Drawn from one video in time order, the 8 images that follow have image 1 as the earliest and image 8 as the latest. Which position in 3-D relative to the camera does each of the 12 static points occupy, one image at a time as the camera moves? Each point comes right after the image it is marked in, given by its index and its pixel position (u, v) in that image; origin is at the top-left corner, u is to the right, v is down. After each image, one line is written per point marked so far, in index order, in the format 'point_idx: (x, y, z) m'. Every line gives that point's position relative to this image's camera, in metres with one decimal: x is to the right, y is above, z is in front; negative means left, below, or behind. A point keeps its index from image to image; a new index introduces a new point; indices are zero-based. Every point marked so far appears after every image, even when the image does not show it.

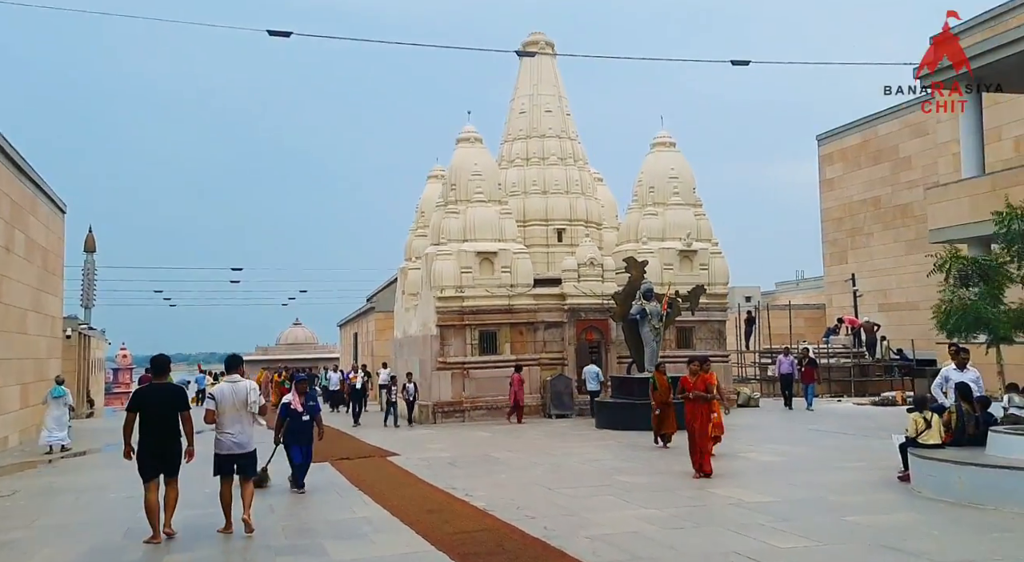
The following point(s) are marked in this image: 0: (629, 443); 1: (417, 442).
0: (+2.0, -2.8, +15.0) m
1: (-1.7, -3.0, +16.4) m
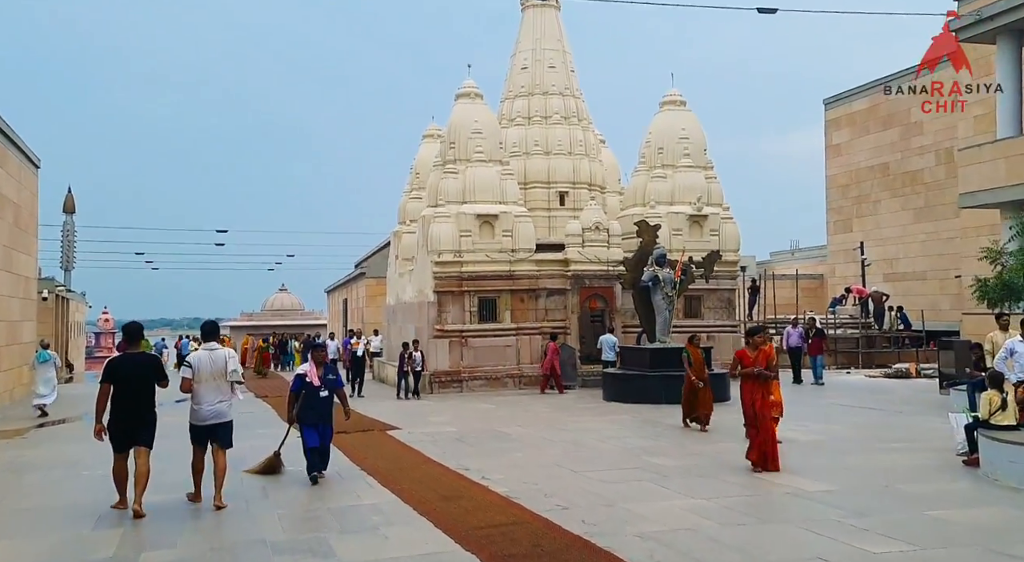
0: (+2.2, -2.2, +14.0) m
1: (-1.6, -2.4, +15.4) m
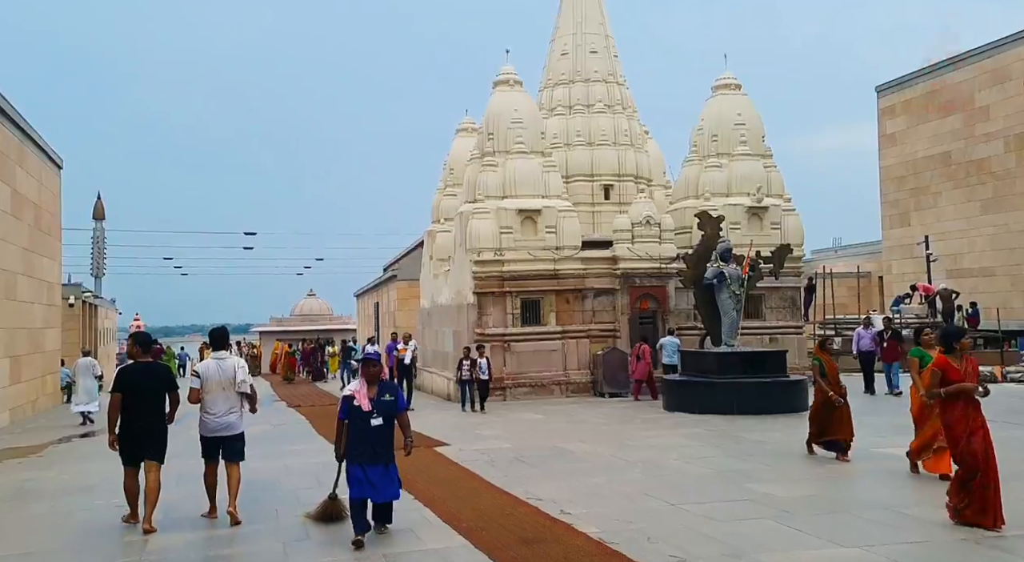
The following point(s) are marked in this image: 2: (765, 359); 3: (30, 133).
0: (+3.0, -2.1, +12.4) m
1: (-0.7, -2.3, +13.9) m
2: (+4.5, -1.4, +15.6) m
3: (-10.2, +3.1, +19.2) m
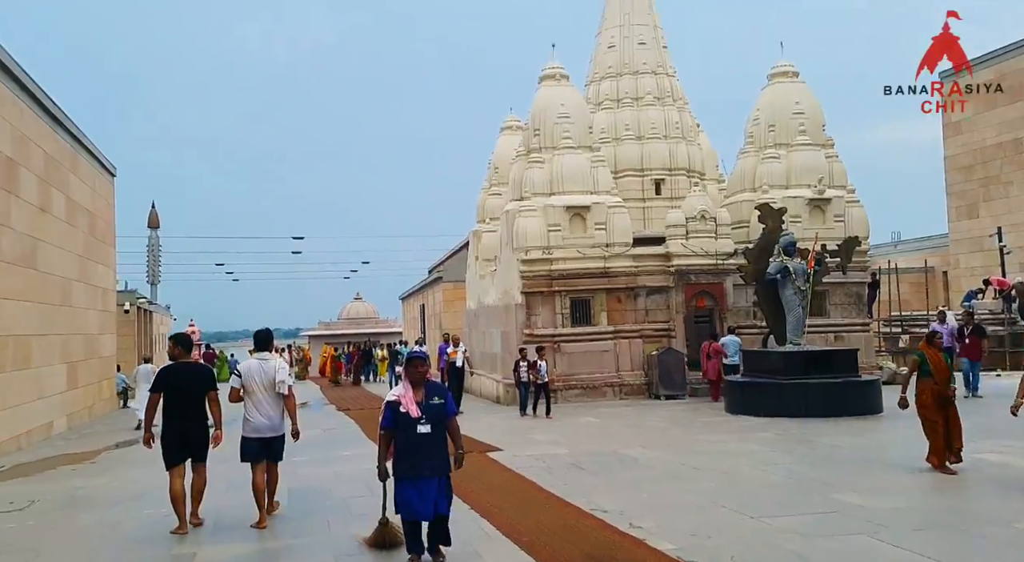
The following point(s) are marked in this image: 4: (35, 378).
0: (+3.7, -2.1, +11.6) m
1: (+0.1, -2.3, +13.3) m
2: (+5.3, -1.3, +14.7) m
3: (-9.2, +3.0, +19.0) m
4: (-8.3, -1.7, +15.5) m
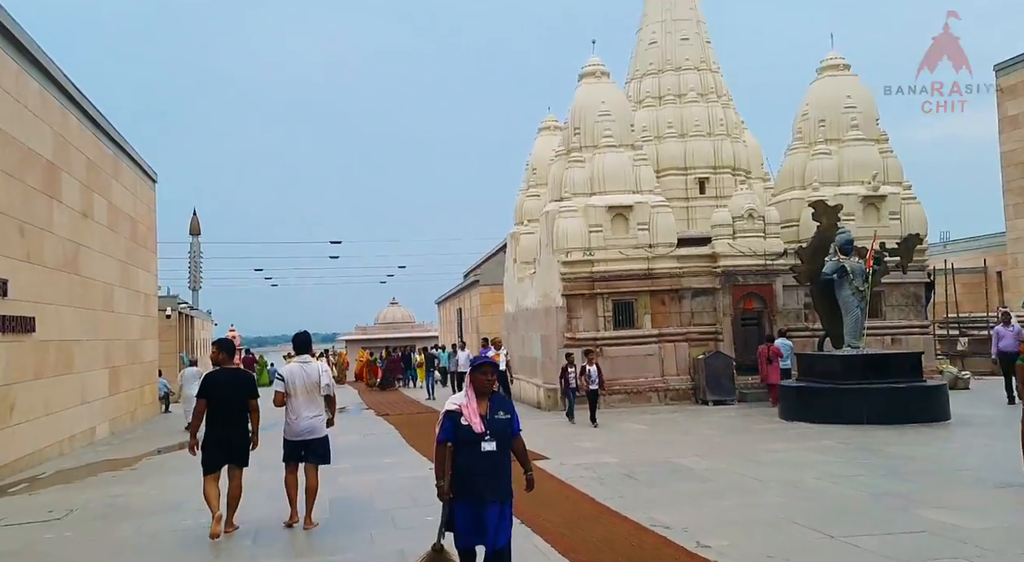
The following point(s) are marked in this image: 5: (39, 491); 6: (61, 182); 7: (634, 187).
0: (+4.3, -2.0, +10.9) m
1: (+0.8, -2.3, +12.7) m
2: (+6.0, -1.3, +13.9) m
3: (-8.3, +2.9, +18.8) m
4: (-7.6, -1.8, +15.3) m
5: (-5.8, -2.6, +10.7) m
6: (-7.6, +1.7, +14.6) m
7: (+2.8, +2.2, +19.8) m
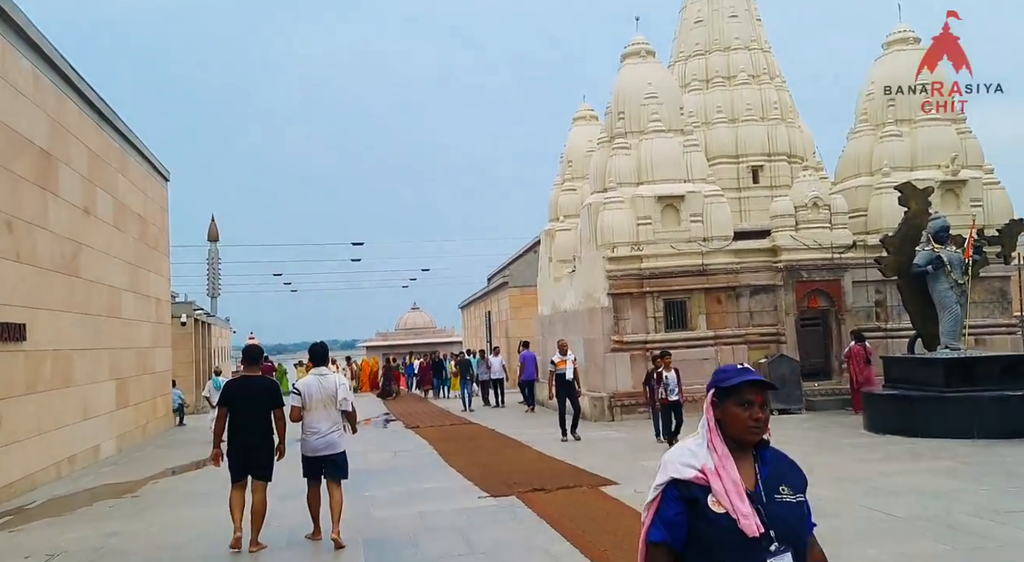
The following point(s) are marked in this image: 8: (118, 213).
0: (+5.0, -1.9, +9.1) m
1: (+1.5, -2.3, +11.1) m
2: (+6.8, -1.2, +12.1) m
3: (-7.5, +2.9, +17.4) m
4: (-6.8, -1.8, +13.8) m
5: (-5.1, -2.6, +9.2) m
6: (-6.9, +1.6, +13.1) m
7: (+3.6, +2.2, +18.1) m
8: (-7.6, +1.3, +16.8) m
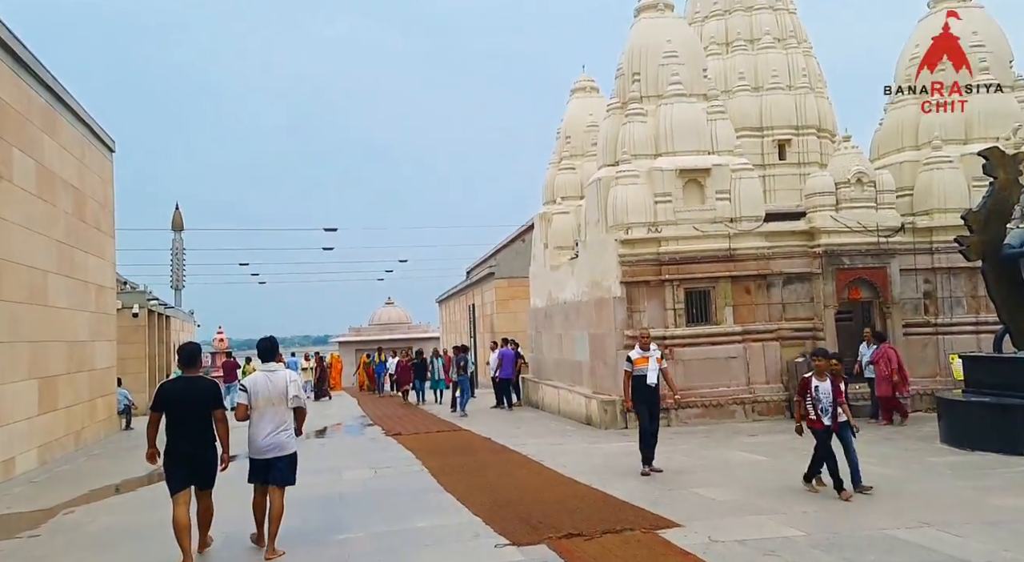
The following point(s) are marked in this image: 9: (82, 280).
0: (+5.2, -1.7, +7.0) m
1: (+1.6, -2.0, +8.8) m
2: (+6.9, -1.0, +10.0) m
3: (-7.5, +3.2, +14.8) m
4: (-6.7, -1.6, +11.3) m
5: (-4.9, -2.3, +6.7) m
6: (-6.7, +1.9, +10.6) m
7: (+3.6, +2.4, +15.8) m
8: (-7.6, +1.6, +14.2) m
9: (-8.4, 0.0, +16.9) m
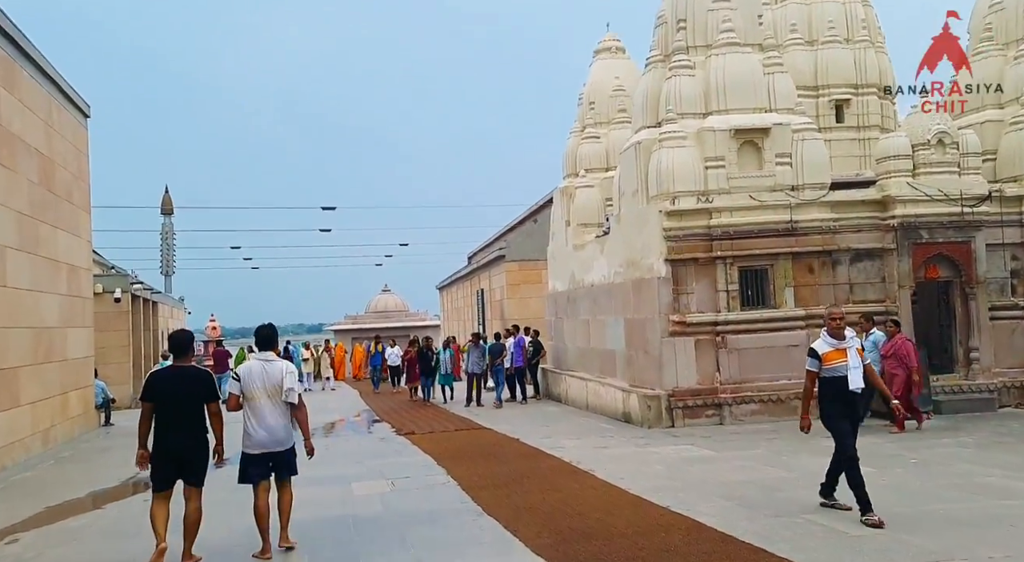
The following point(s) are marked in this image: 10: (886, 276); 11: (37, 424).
0: (+5.7, -1.5, +5.0) m
1: (+2.1, -1.8, +6.8) m
2: (+7.4, -0.7, +8.1) m
3: (-7.1, +3.5, +12.7) m
4: (-6.3, -1.3, +9.3) m
5: (-4.5, -2.1, +4.7) m
6: (-6.3, +2.2, +8.5) m
7: (+4.0, +2.8, +13.9) m
8: (-7.2, +1.9, +12.2) m
9: (-8.0, +0.4, +14.9) m
10: (+5.7, +0.1, +13.1) m
11: (-7.4, -2.2, +13.6) m
